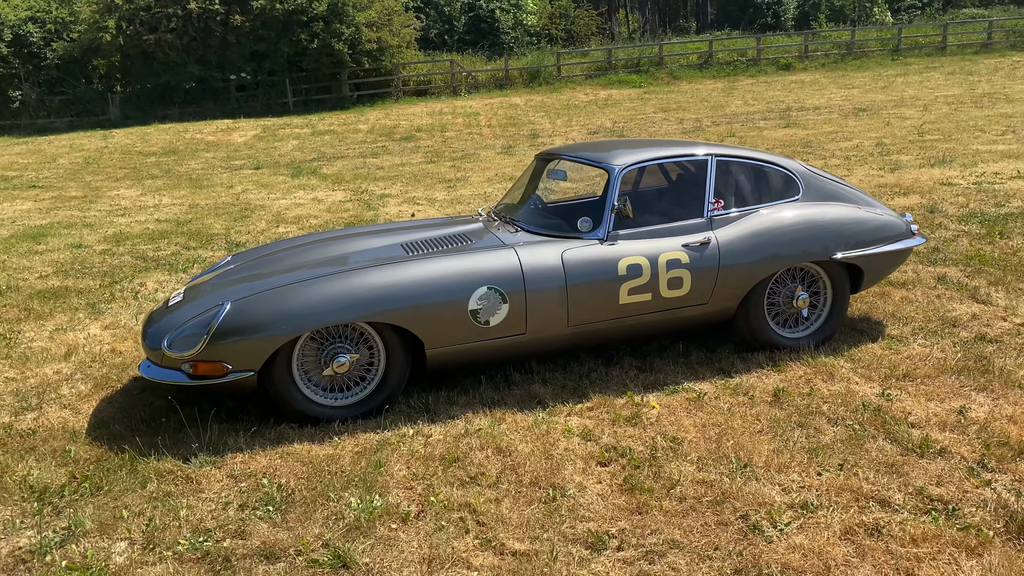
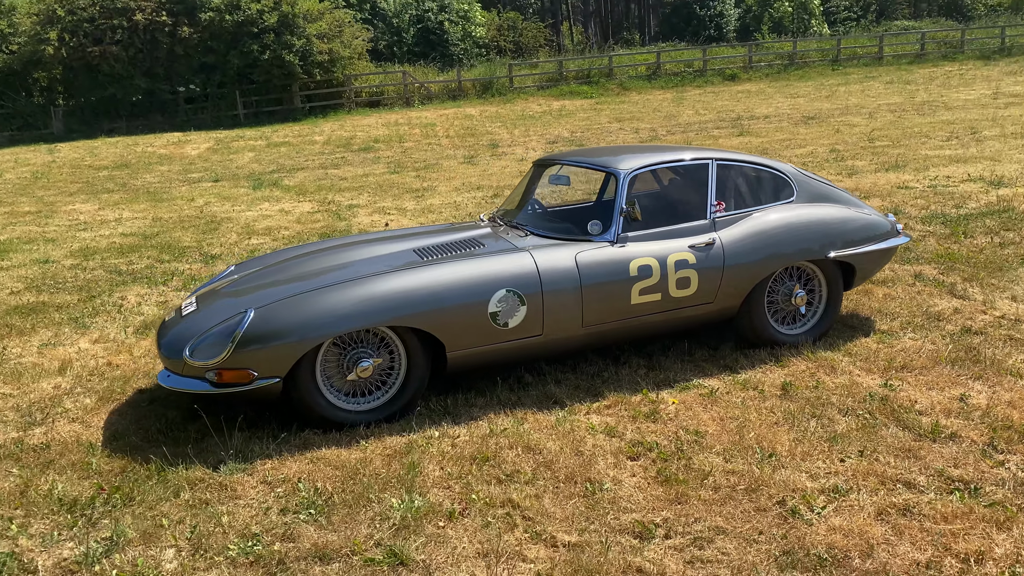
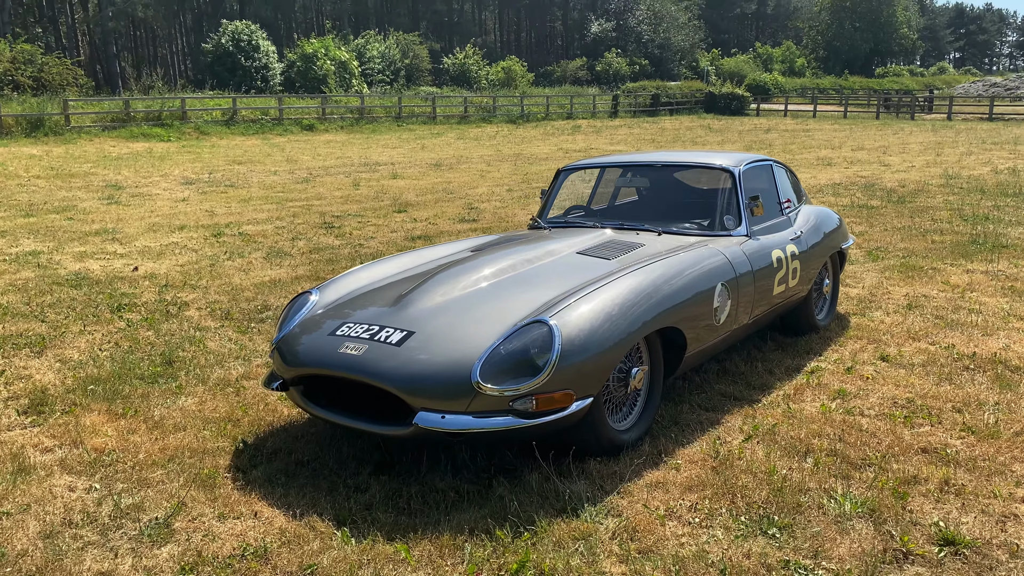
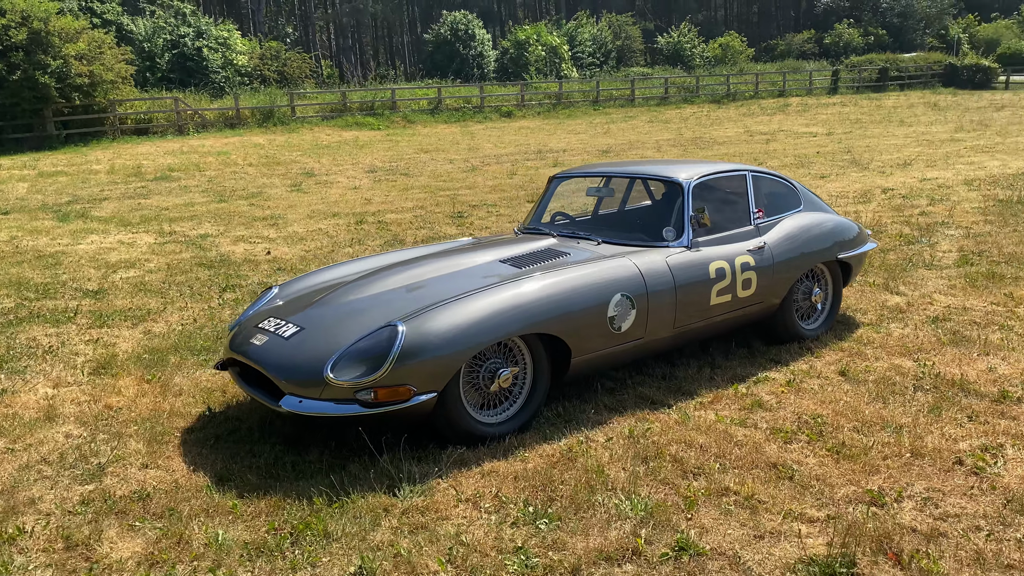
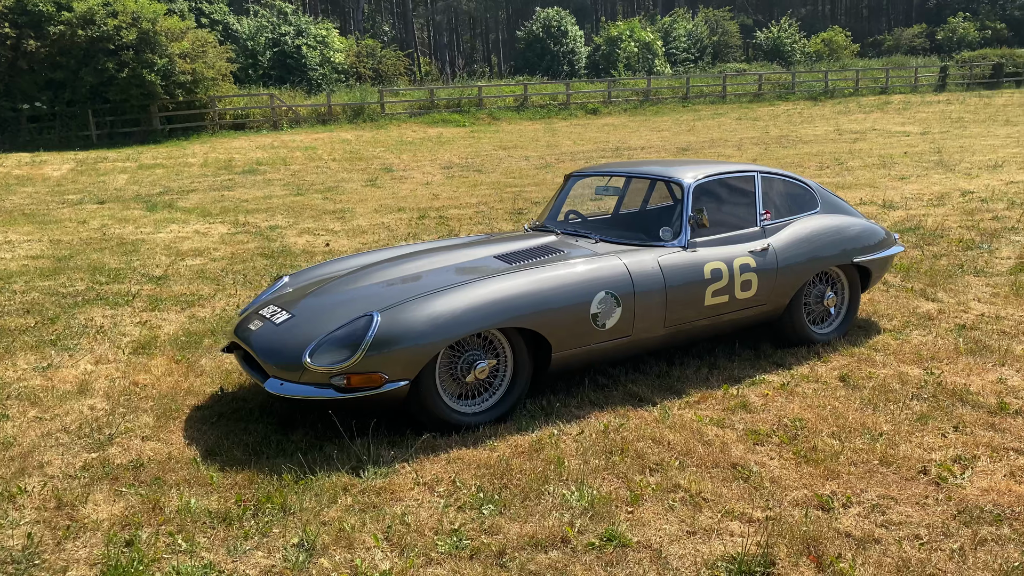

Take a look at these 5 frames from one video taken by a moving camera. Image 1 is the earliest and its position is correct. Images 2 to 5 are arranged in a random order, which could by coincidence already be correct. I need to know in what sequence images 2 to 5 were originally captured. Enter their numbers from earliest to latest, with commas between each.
2, 5, 4, 3
